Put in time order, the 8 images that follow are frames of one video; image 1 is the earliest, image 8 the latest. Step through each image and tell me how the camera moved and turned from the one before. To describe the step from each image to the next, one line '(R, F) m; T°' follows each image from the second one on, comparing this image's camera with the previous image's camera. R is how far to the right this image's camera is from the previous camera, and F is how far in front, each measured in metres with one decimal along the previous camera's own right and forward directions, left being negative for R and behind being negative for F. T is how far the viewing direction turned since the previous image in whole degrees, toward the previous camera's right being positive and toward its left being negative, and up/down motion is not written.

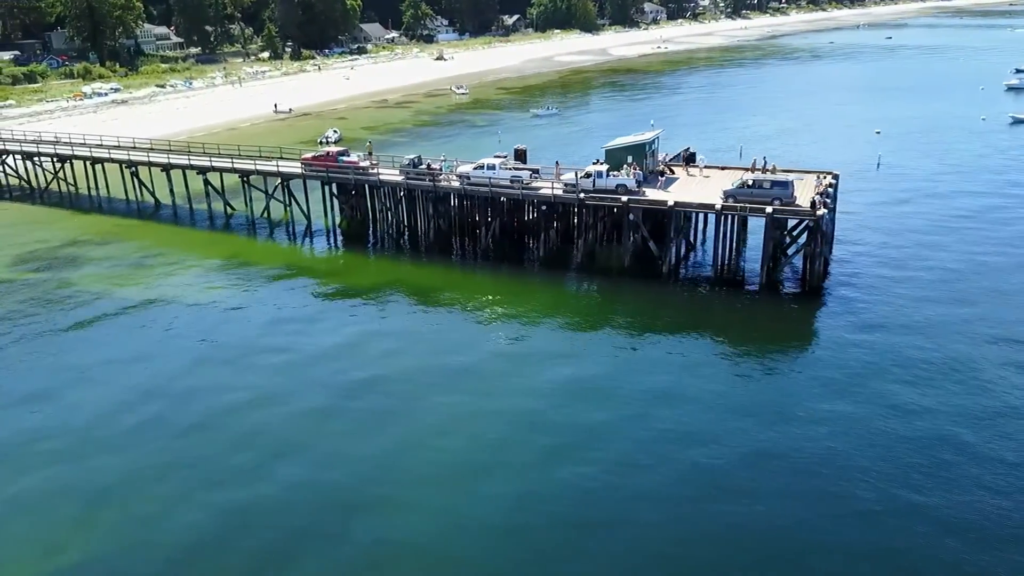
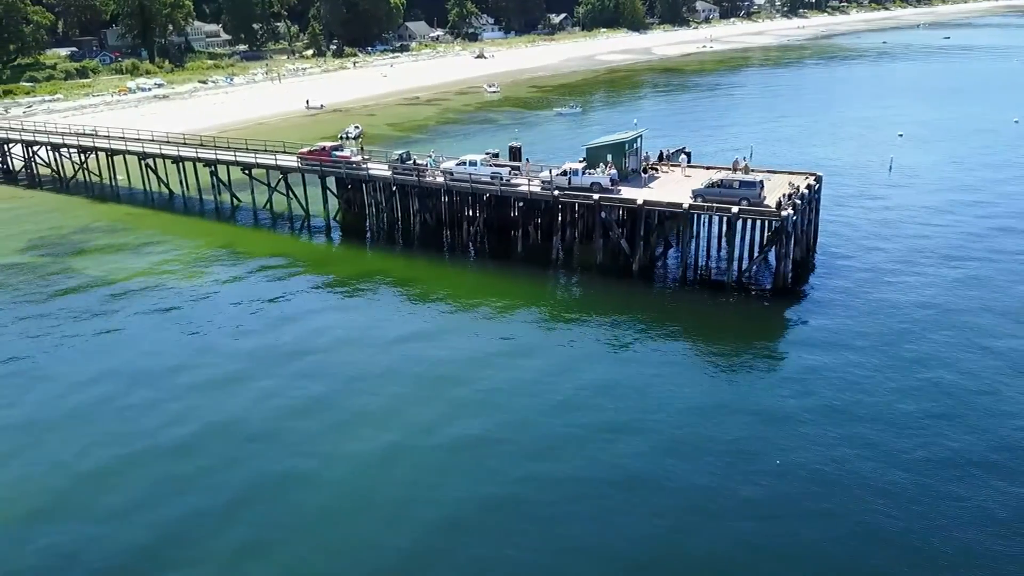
(+3.8, -0.8) m; -4°
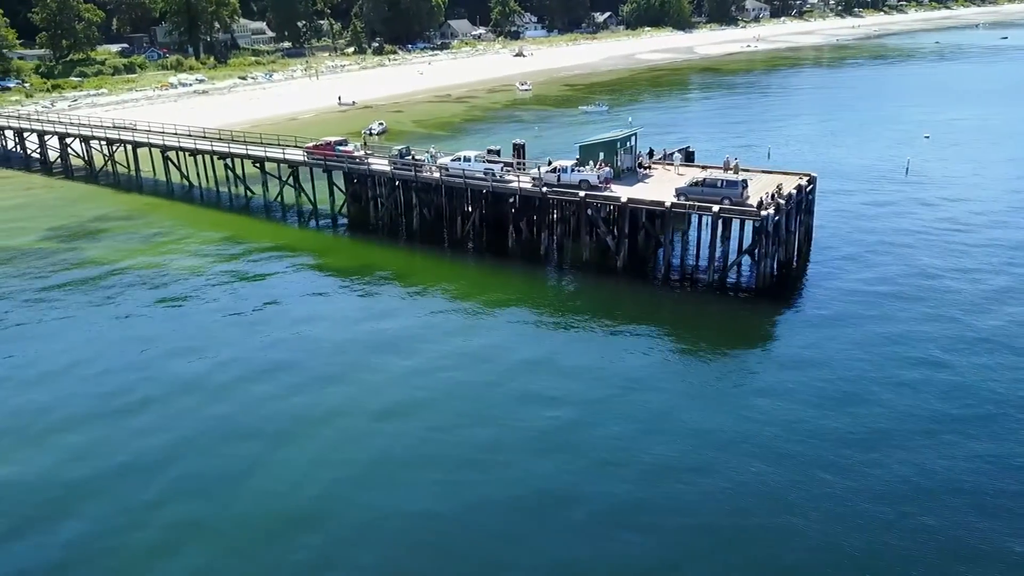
(+3.0, -0.6) m; -3°
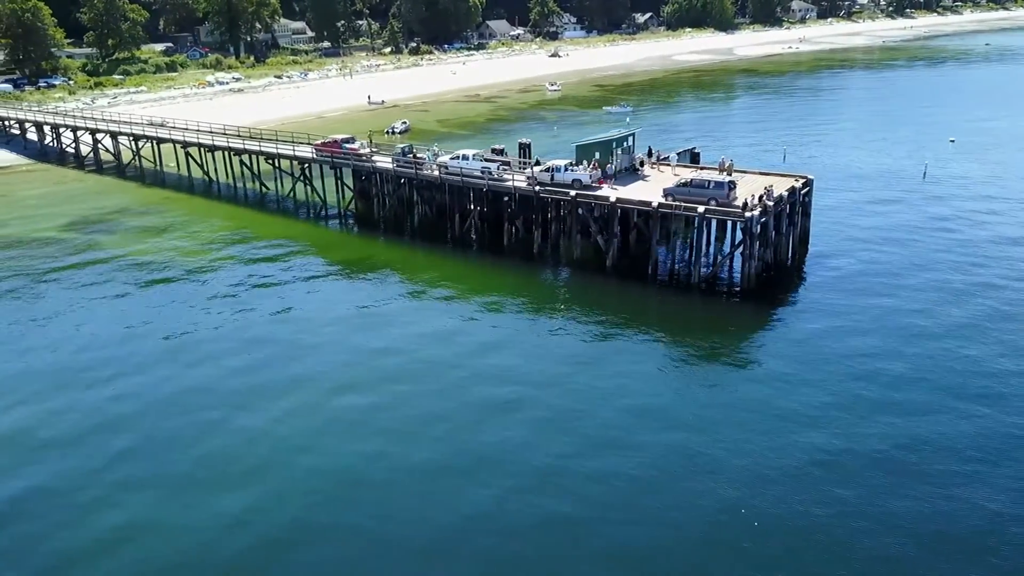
(+2.6, -0.6) m; -3°
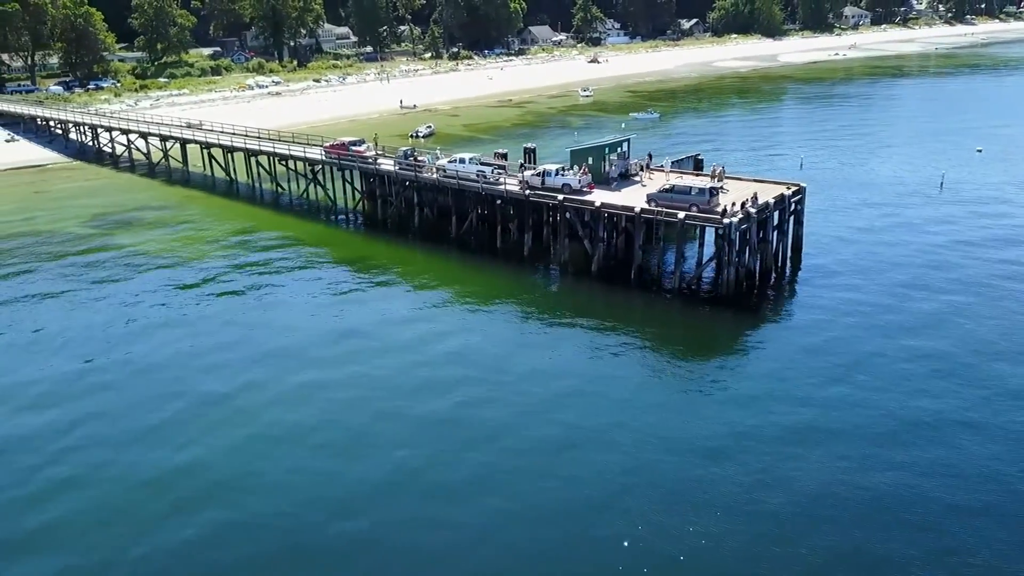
(+3.0, -0.7) m; -3°
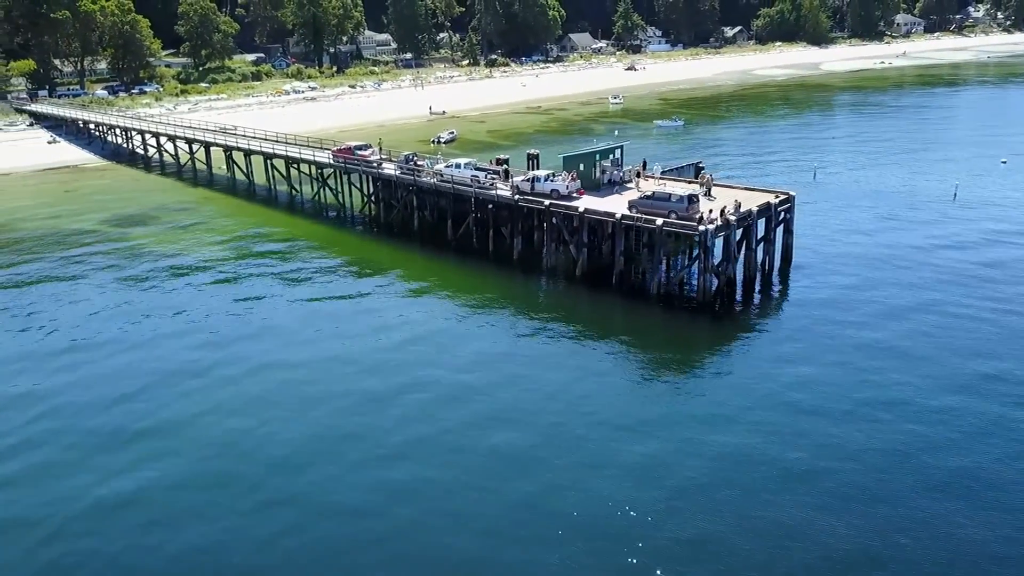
(+3.1, -0.7) m; -3°
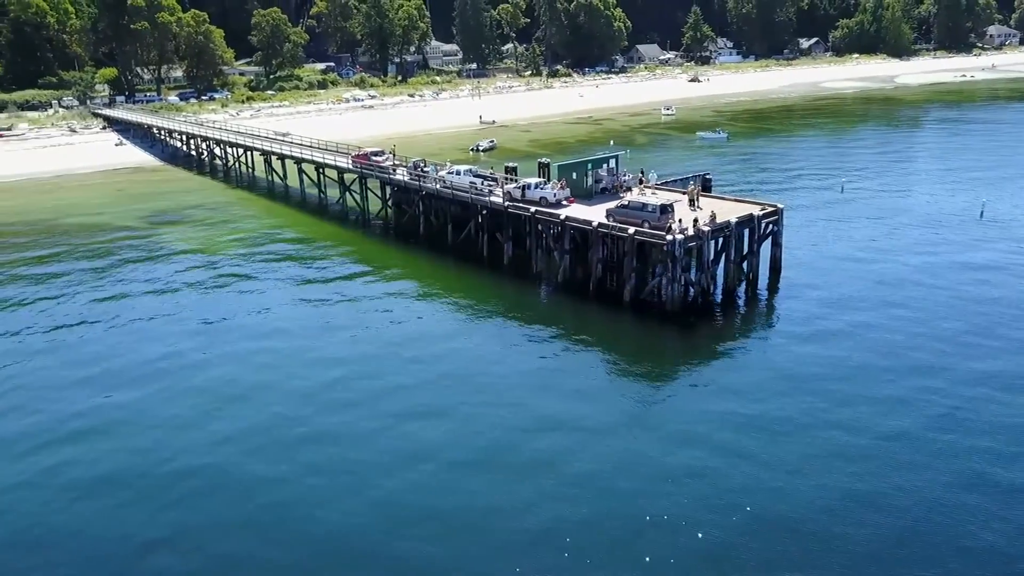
(+4.8, -1.1) m; -6°
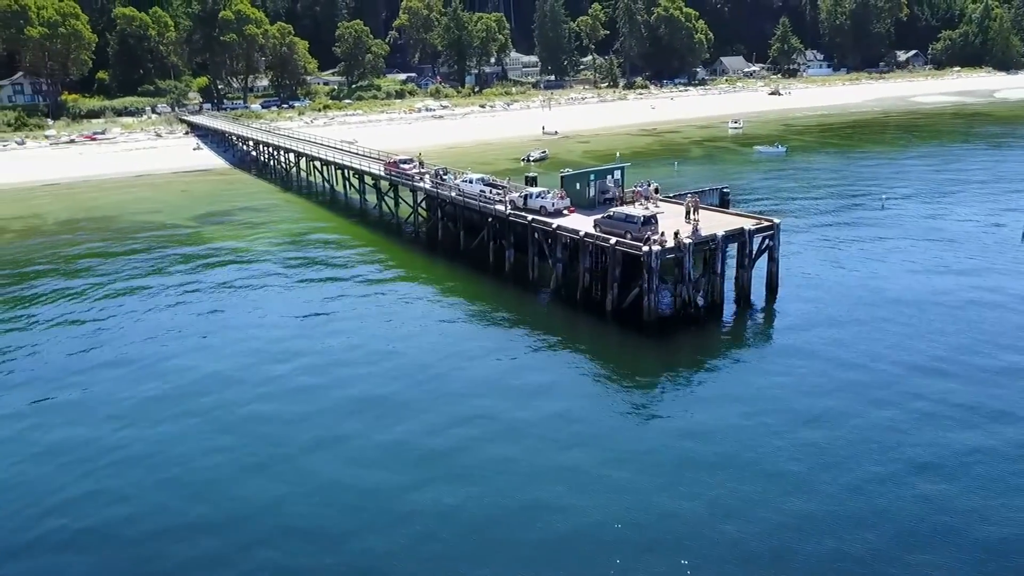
(+5.2, -1.2) m; -7°
